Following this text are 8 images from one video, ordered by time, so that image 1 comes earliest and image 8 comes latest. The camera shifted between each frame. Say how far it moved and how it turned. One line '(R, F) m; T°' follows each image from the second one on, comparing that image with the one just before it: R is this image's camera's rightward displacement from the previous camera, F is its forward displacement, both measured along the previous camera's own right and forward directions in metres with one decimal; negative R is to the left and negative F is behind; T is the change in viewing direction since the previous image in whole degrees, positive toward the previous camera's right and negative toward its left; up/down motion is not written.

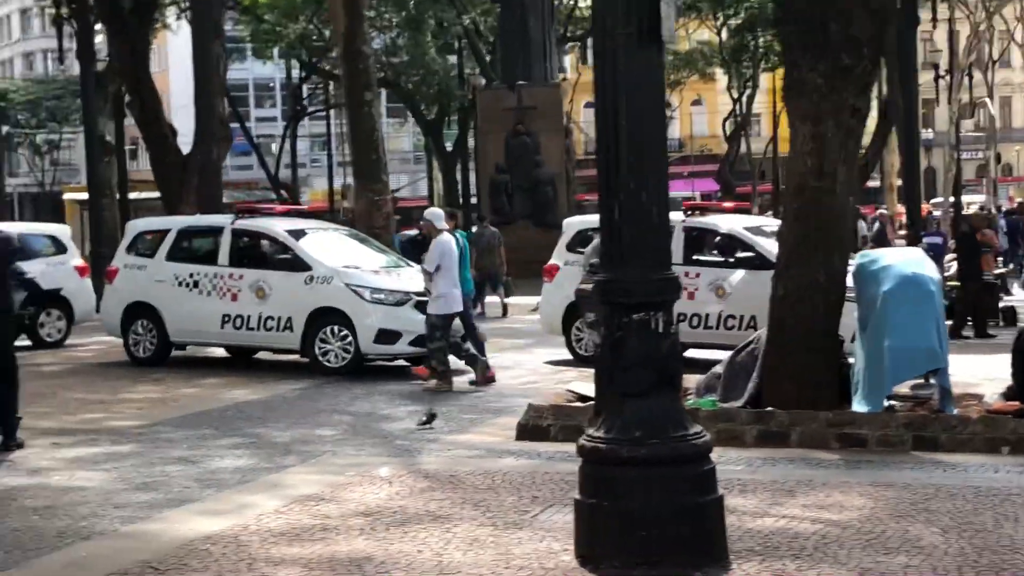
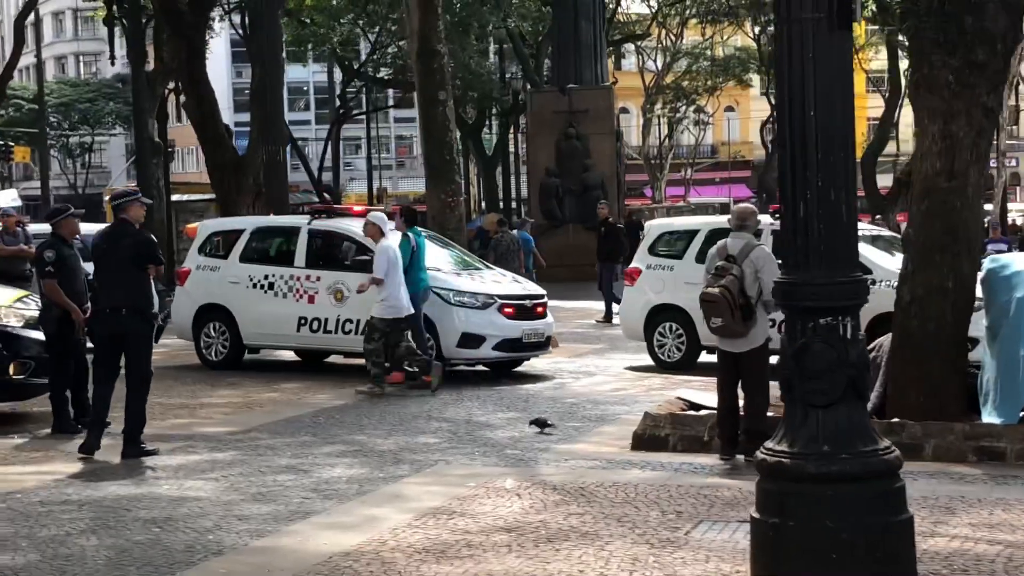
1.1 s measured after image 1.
(-0.6, +0.4) m; -1°
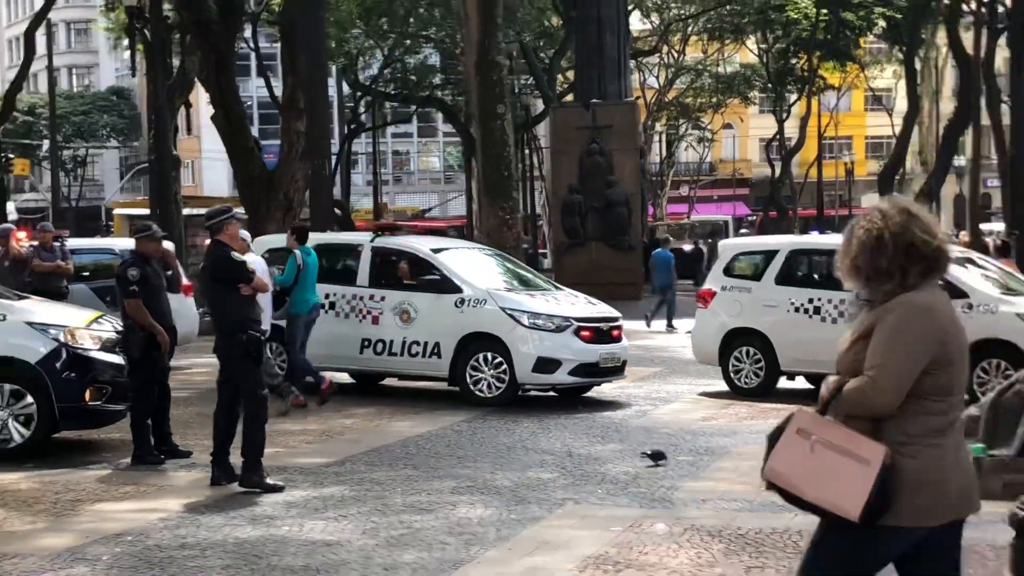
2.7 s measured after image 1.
(-0.9, +0.7) m; +1°
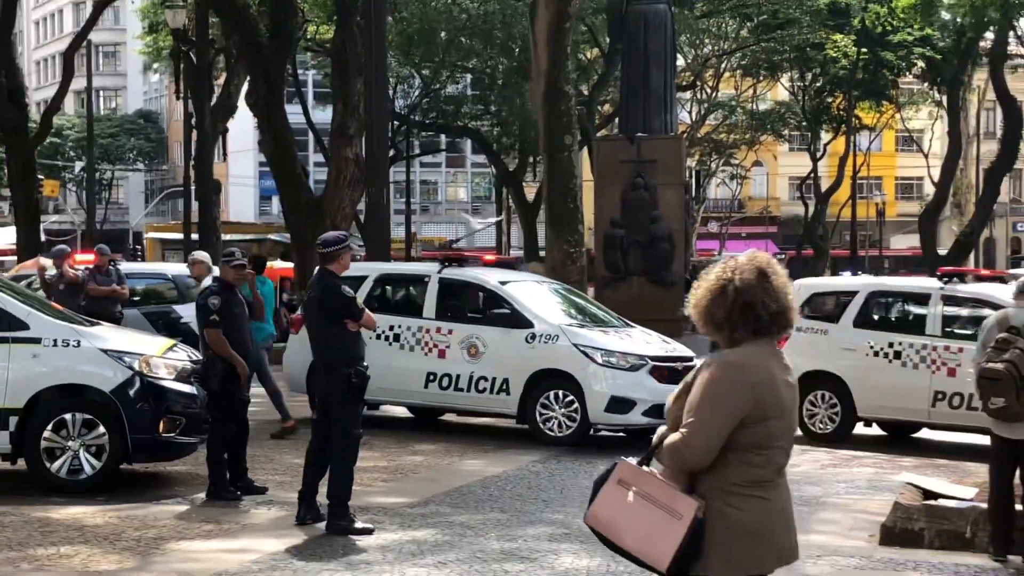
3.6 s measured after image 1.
(-0.5, +0.4) m; -1°
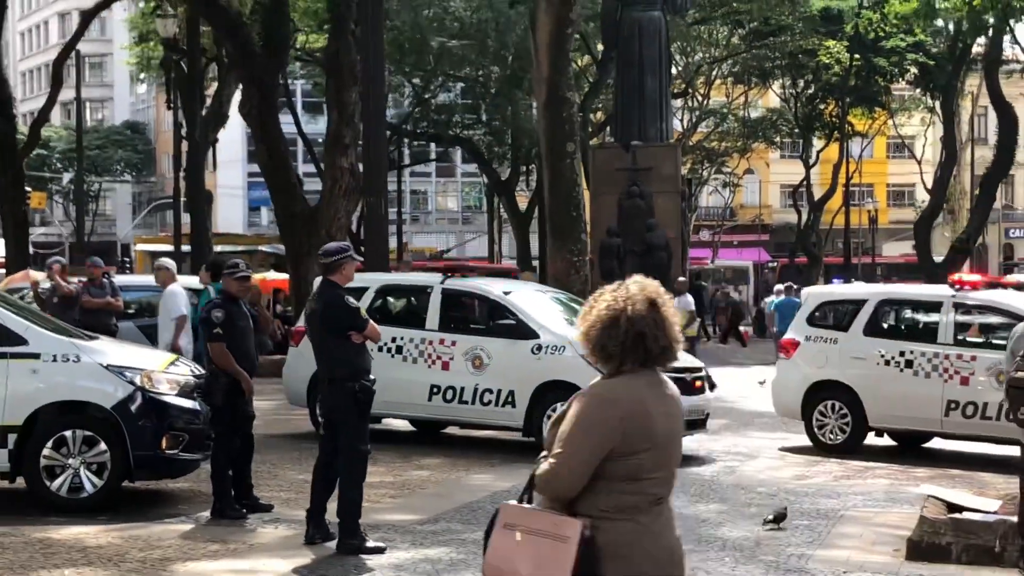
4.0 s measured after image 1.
(-0.1, +0.2) m; 0°
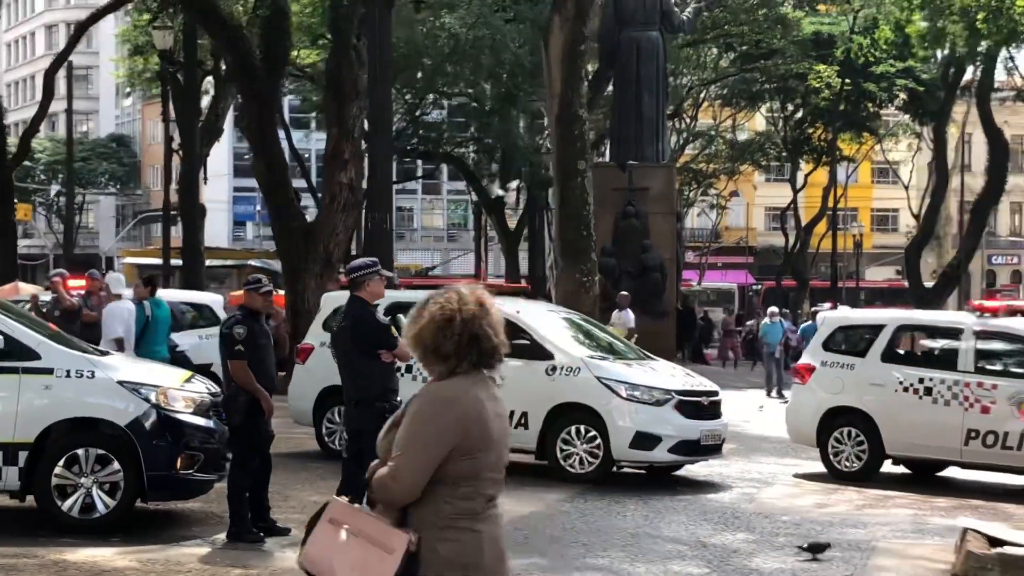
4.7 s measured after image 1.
(-0.3, +0.3) m; +1°
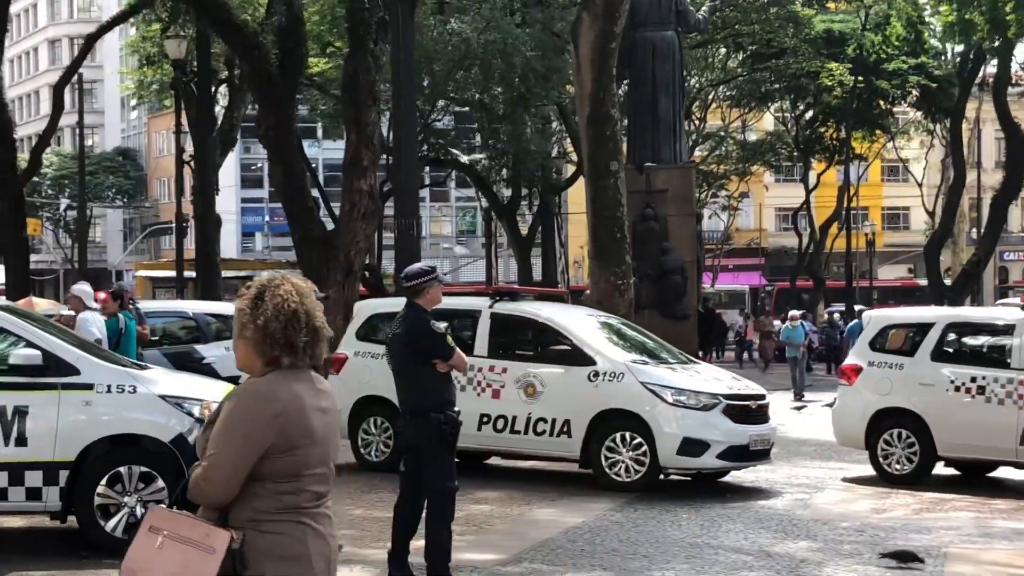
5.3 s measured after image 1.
(-0.3, +0.3) m; 0°
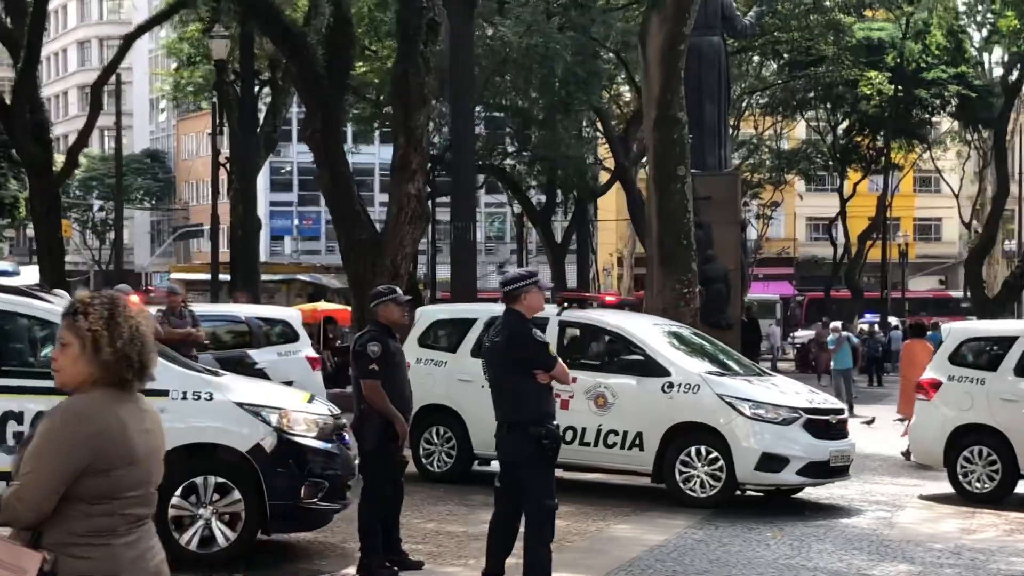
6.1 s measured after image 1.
(-0.4, +0.4) m; -1°
